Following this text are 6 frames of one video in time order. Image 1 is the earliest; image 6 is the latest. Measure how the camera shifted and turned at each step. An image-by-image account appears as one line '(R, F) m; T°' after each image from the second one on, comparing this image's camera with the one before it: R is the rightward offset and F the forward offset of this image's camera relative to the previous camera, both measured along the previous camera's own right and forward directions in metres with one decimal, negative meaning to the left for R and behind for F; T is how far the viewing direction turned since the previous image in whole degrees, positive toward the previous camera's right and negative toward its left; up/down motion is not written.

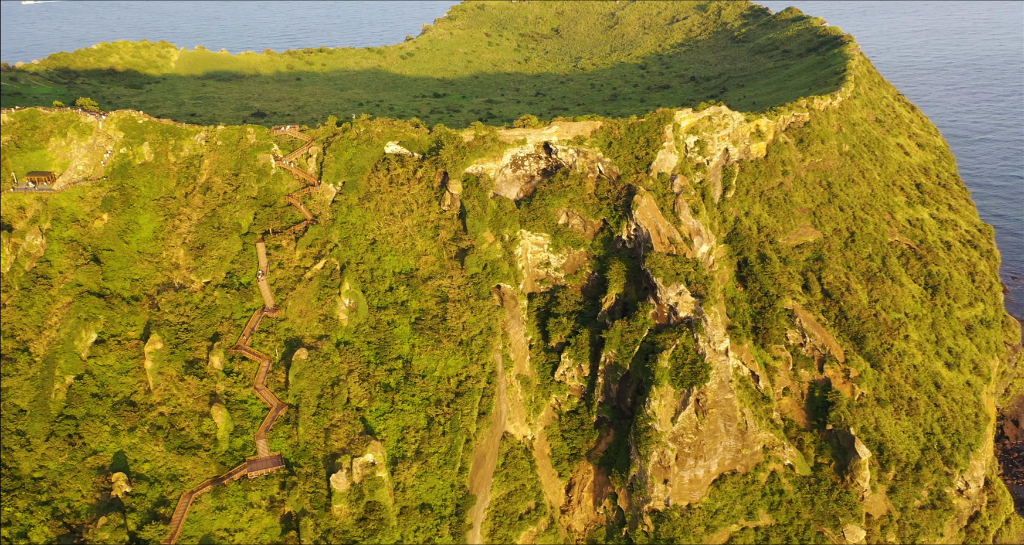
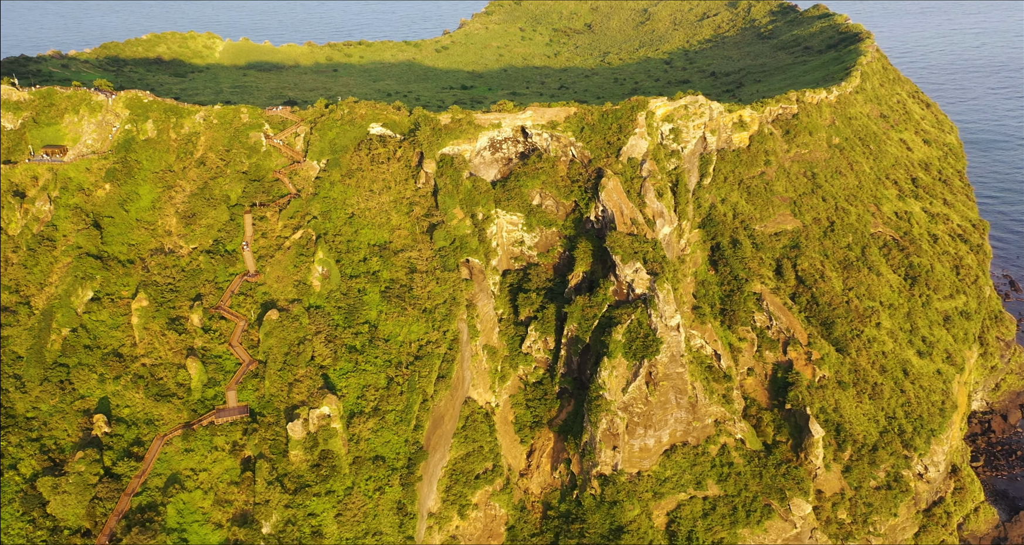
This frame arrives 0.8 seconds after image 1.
(+3.1, -1.4) m; -2°
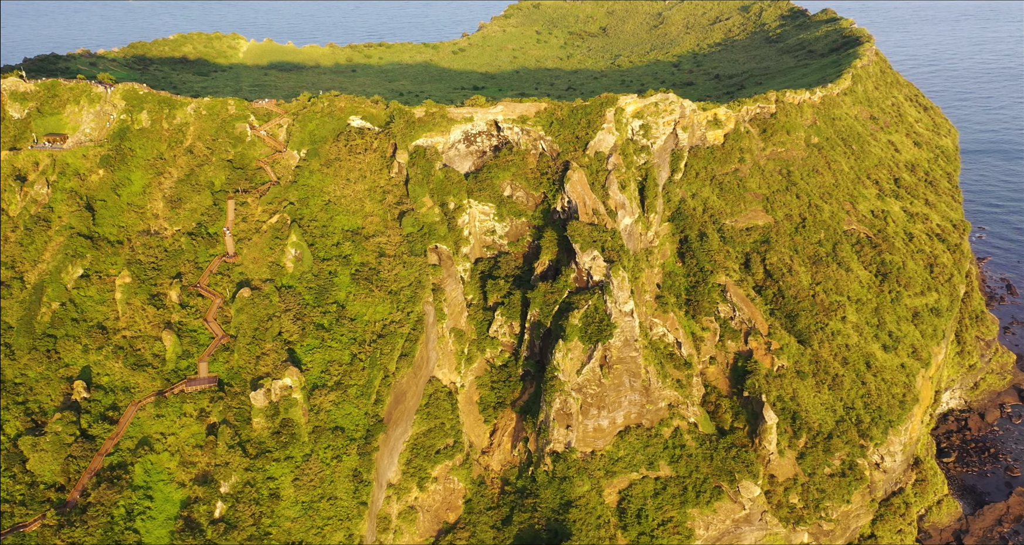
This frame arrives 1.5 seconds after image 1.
(+2.7, -1.2) m; -1°
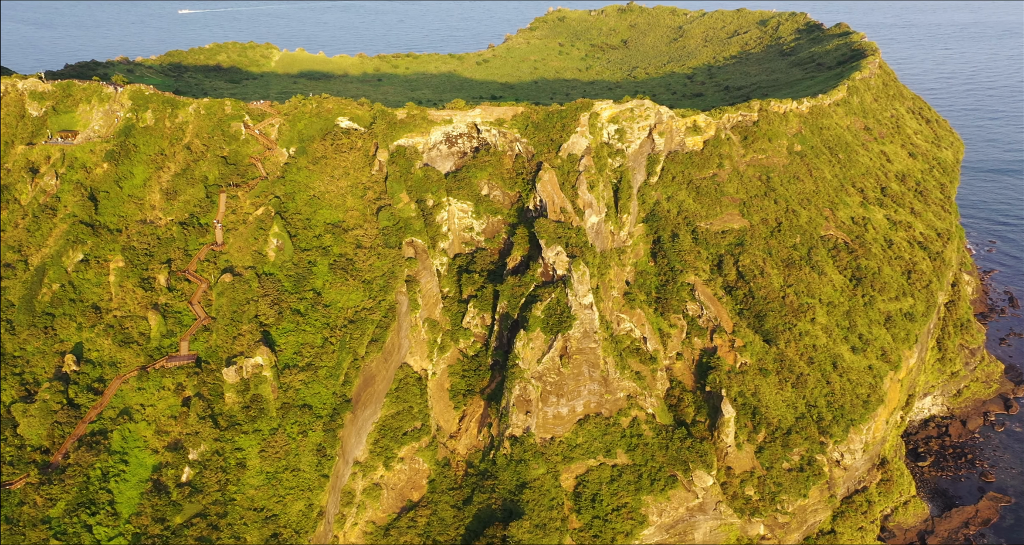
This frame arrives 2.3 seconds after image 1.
(+2.8, -1.4) m; -2°
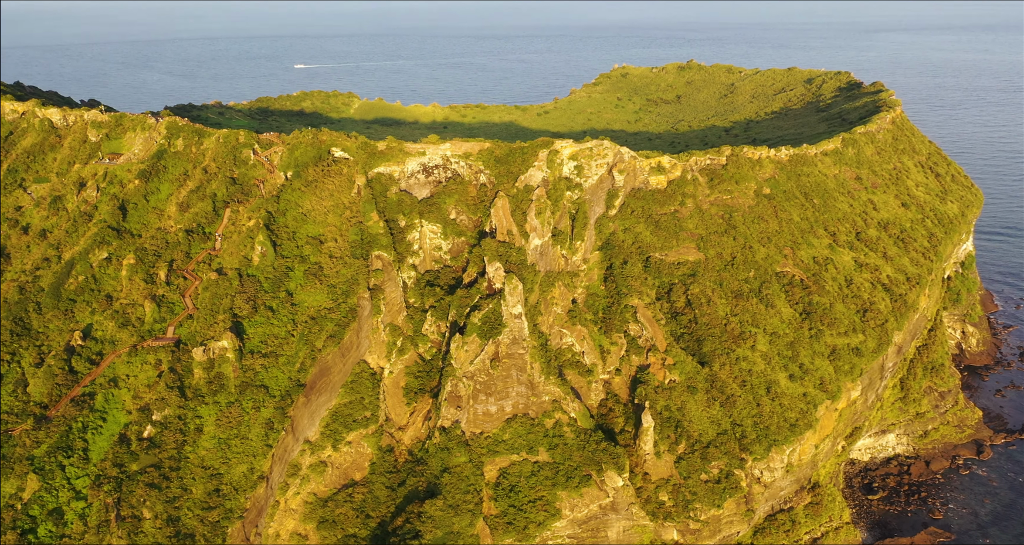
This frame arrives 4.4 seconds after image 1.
(+6.2, -3.5) m; -5°
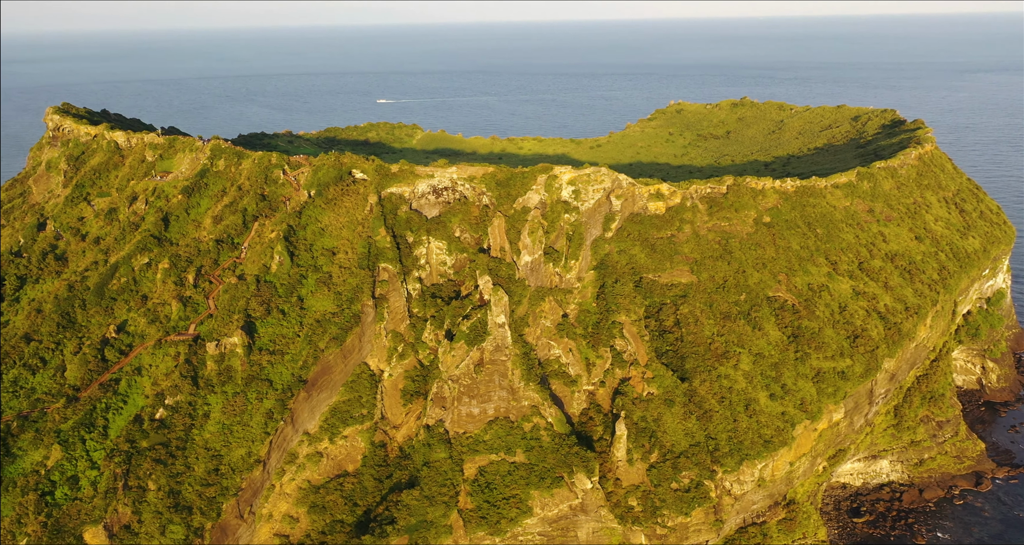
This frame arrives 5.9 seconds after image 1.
(+3.2, -2.5) m; -4°
